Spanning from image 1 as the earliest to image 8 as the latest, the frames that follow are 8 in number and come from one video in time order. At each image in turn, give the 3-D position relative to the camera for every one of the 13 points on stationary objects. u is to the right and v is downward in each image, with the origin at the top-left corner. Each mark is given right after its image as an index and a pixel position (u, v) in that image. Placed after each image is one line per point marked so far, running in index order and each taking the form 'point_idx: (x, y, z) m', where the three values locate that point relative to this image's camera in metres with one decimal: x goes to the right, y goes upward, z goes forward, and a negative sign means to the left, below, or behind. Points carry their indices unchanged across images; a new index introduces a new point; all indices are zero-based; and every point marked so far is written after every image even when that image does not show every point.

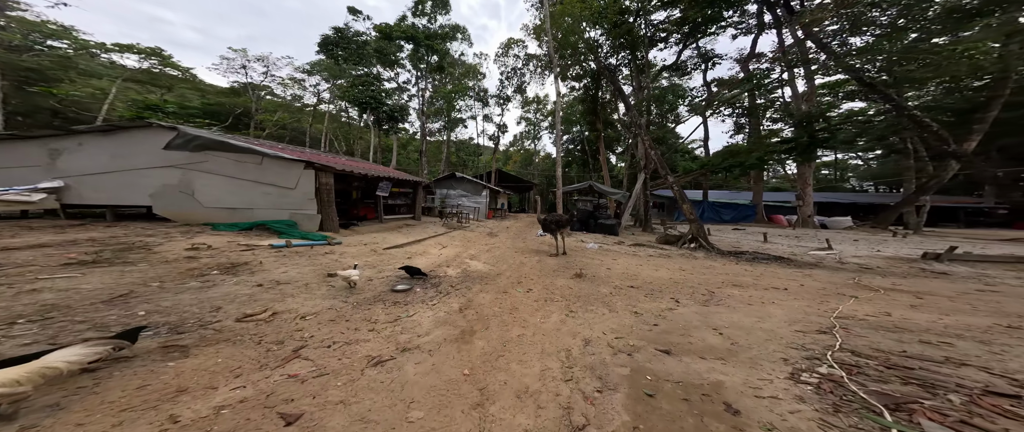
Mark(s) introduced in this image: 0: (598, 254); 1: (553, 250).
0: (+3.1, -1.3, +8.5) m
1: (+2.1, -1.1, +9.2) m
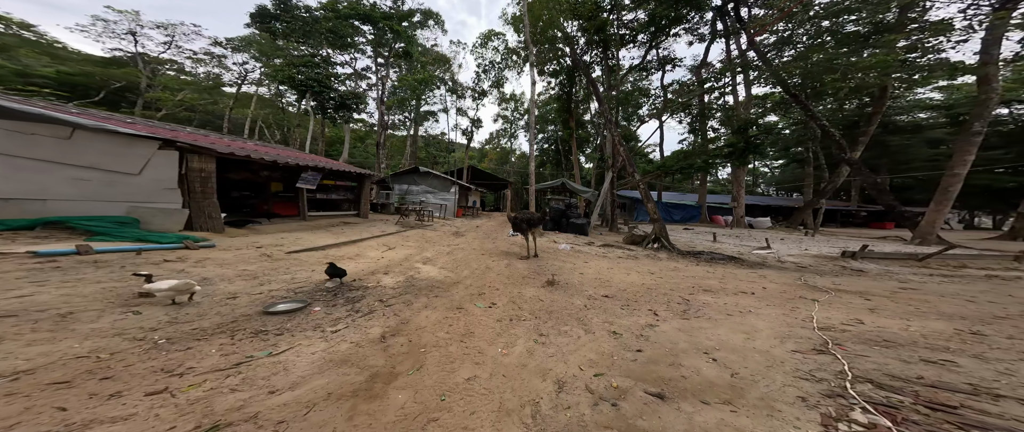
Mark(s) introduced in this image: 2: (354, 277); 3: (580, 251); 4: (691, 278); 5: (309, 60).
0: (+1.6, -1.2, +8.0) m
1: (+0.5, -1.1, +8.5) m
2: (-3.0, -1.1, +5.2) m
3: (+2.4, -1.1, +8.8) m
4: (+3.2, -1.2, +5.1) m
5: (-11.8, +8.8, +16.4) m
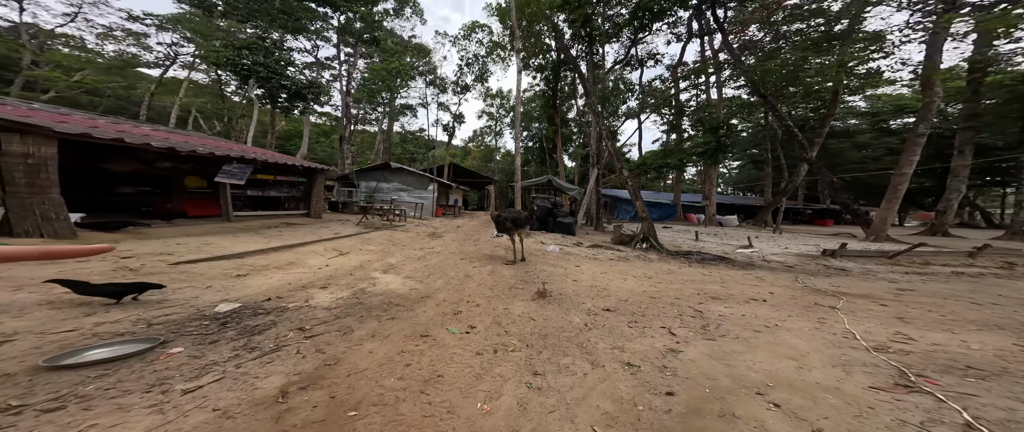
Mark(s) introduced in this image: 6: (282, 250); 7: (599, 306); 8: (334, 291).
0: (+0.9, -1.2, +7.2) m
1: (-0.3, -1.0, +7.6) m
2: (-3.3, -1.1, +3.9) m
3: (+1.6, -1.1, +8.1) m
4: (+2.8, -1.2, +4.6) m
5: (-13.5, +8.8, +14.0) m
6: (-5.3, -0.8, +6.4) m
7: (+1.3, -1.3, +4.1) m
8: (-2.7, -1.2, +4.3) m
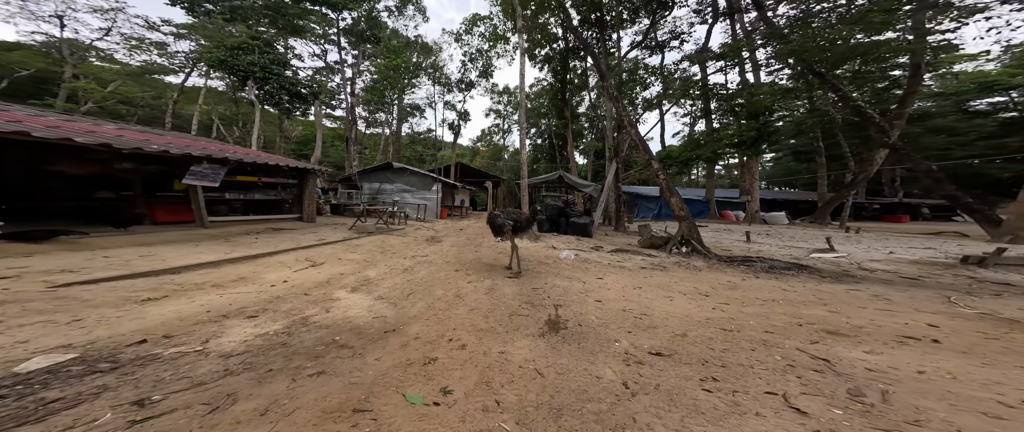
0: (+1.0, -1.2, +5.7) m
1: (-0.1, -1.1, +6.2) m
2: (-3.4, -1.1, +2.7) m
3: (+1.8, -1.1, +6.6) m
4: (+2.8, -1.1, +3.0) m
5: (-13.1, +8.4, +13.6) m
6: (-5.2, -0.9, +5.3) m
7: (+1.2, -1.2, +2.7) m
8: (-2.7, -1.2, +3.1) m
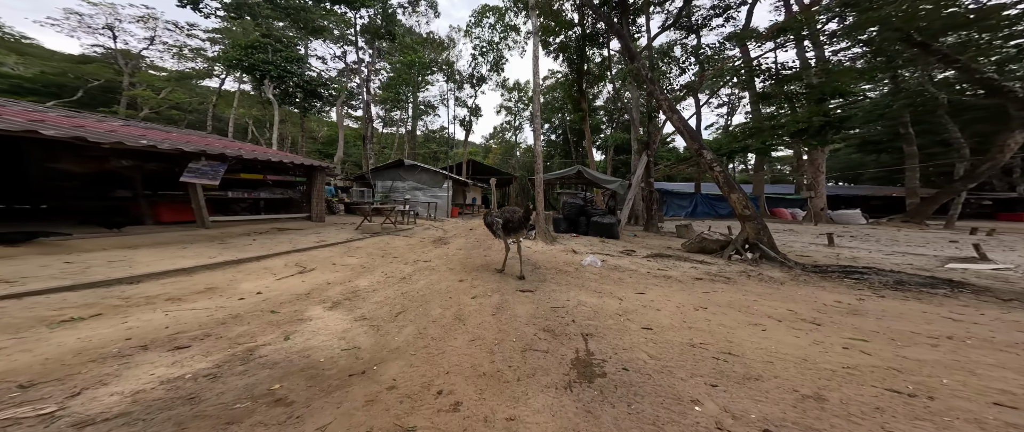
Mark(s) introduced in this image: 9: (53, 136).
0: (+1.3, -1.2, +4.6) m
1: (+0.2, -1.0, +5.2) m
2: (-3.3, -1.1, +1.9) m
3: (+2.2, -1.1, +5.4) m
4: (+2.9, -1.0, +1.8) m
5: (-12.2, +8.4, +13.5) m
6: (-4.9, -0.9, +4.7) m
7: (+1.3, -1.2, +1.5) m
8: (-2.6, -1.2, +2.3) m
9: (-7.8, +1.4, +4.8) m
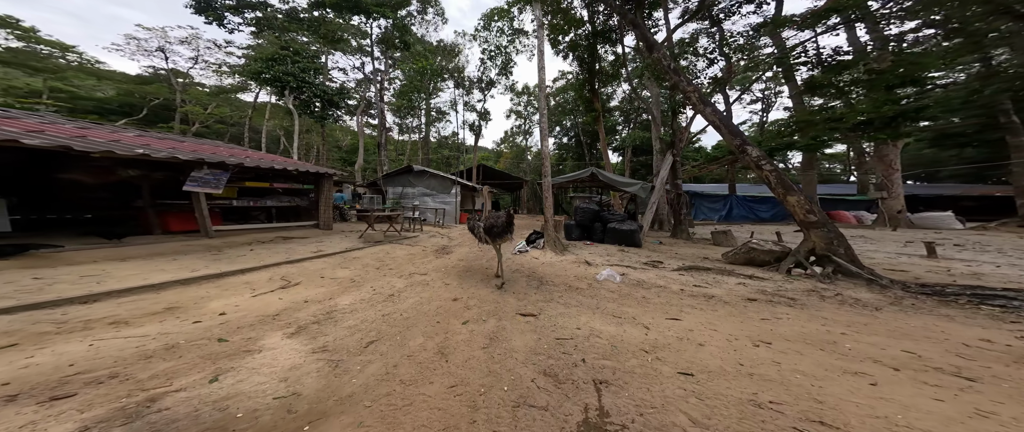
0: (+1.4, -1.2, +3.7) m
1: (+0.3, -1.1, +4.4) m
2: (-3.5, -1.1, +1.4) m
3: (+2.2, -1.1, +4.5) m
4: (+2.7, -1.0, +0.8) m
5: (-11.5, +8.0, +13.9) m
6: (-4.8, -1.0, +4.3) m
7: (+1.1, -1.2, +0.7) m
8: (-2.8, -1.2, +1.7) m
9: (-7.8, +1.2, +4.7) m
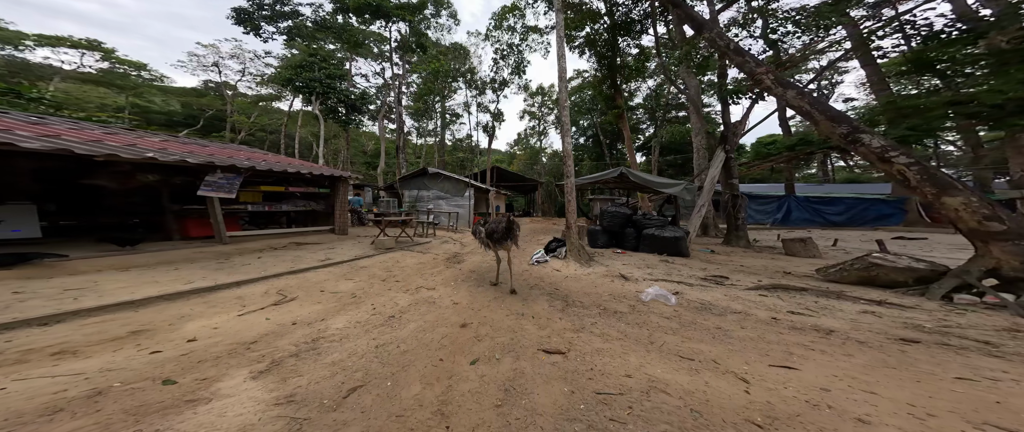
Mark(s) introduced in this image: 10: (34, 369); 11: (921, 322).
0: (+1.6, -1.3, +2.8) m
1: (+0.6, -1.2, +3.6) m
2: (-3.4, -1.2, +0.9) m
3: (+2.6, -1.2, +3.4) m
4: (+2.7, -1.0, -0.3) m
5: (-10.4, +7.8, +14.1) m
6: (-4.5, -1.1, +3.9) m
7: (+1.1, -1.2, -0.2) m
8: (-2.7, -1.3, +1.1) m
9: (-7.4, +1.1, +4.5) m
10: (-3.8, -1.2, +2.3) m
11: (+3.9, -1.0, +2.8) m
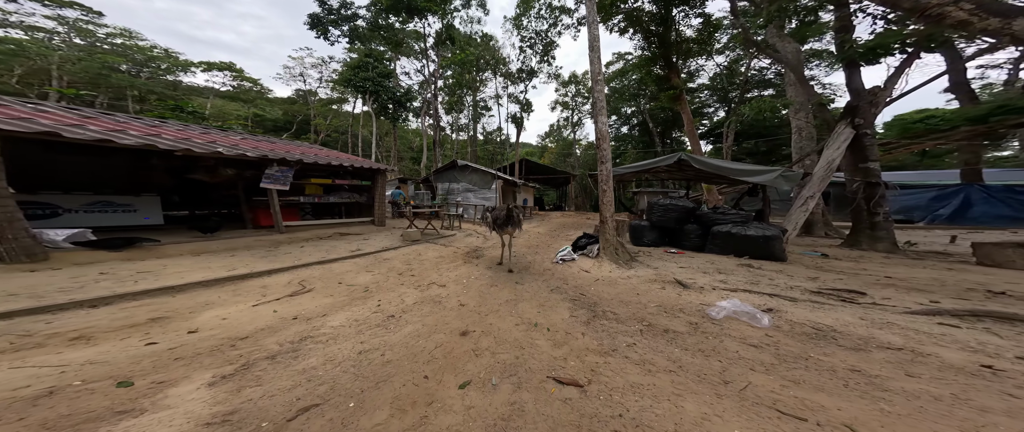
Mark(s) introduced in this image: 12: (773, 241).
0: (+1.6, -1.1, +1.7) m
1: (+0.7, -1.0, +2.7) m
2: (-3.8, -1.1, +0.9) m
3: (+2.6, -1.0, +2.2) m
4: (+2.0, -1.0, -1.5) m
5: (-8.0, +8.2, +15.0) m
6: (-4.2, -1.0, +4.1) m
7: (+0.4, -1.2, -1.1) m
8: (-3.0, -1.2, +1.0) m
9: (-6.9, +1.2, +5.2) m
10: (-3.9, -1.1, +2.4) m
11: (+3.8, -0.8, +1.3) m
12: (+5.1, -0.3, +5.6) m
